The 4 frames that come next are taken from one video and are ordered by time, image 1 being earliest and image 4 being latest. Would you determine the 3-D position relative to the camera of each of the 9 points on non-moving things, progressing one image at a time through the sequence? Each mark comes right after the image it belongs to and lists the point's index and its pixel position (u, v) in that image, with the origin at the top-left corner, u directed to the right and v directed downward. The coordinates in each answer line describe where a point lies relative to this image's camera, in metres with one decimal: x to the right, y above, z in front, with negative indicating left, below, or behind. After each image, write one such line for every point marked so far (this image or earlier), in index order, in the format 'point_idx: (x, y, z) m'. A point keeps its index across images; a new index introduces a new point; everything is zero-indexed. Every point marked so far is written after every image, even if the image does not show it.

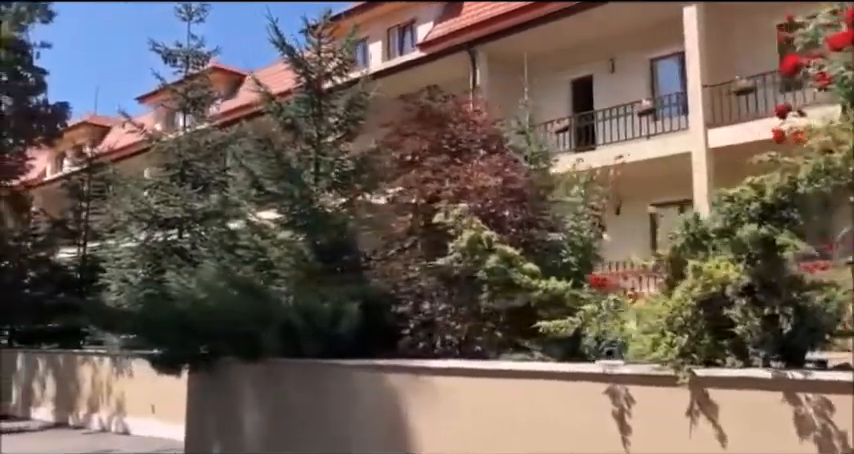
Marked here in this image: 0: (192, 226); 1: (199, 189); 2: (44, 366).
0: (-4.8, 0.0, +15.7) m
1: (-4.6, +0.8, +15.8) m
2: (-8.4, -3.0, +16.6) m
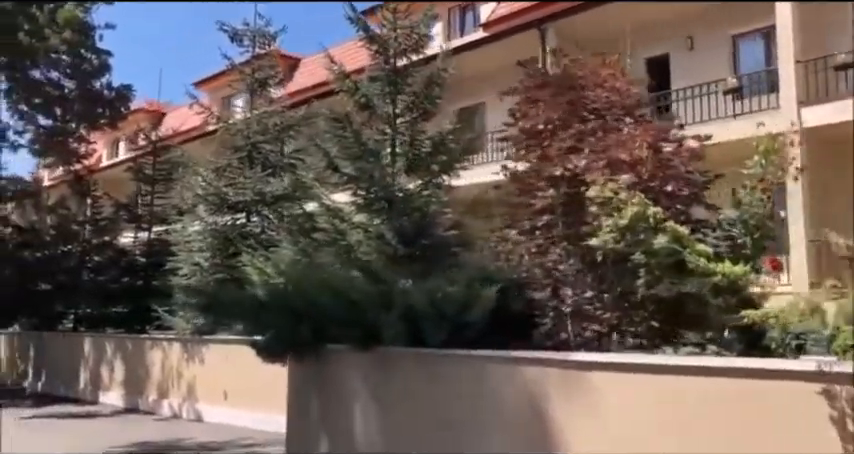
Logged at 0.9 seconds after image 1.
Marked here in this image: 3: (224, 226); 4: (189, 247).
0: (-3.3, +0.3, +15.3) m
1: (-3.1, +1.2, +15.4) m
2: (-6.8, -2.7, +16.5) m
3: (-4.0, 0.0, +15.1) m
4: (-4.7, -0.4, +15.2) m
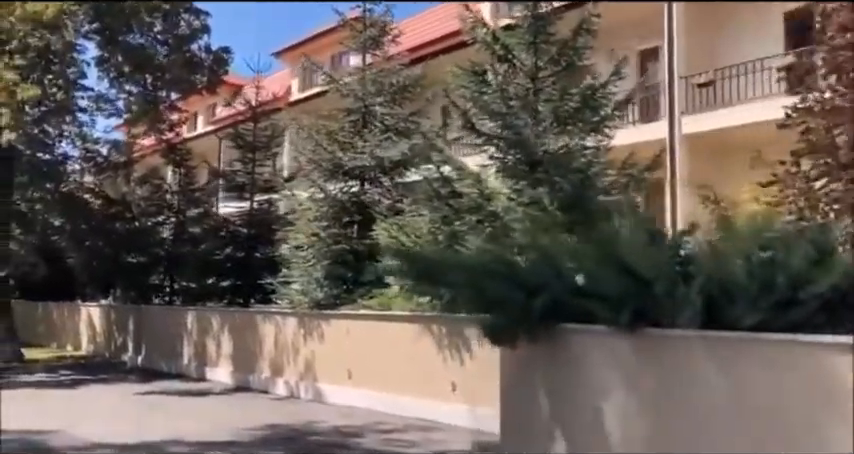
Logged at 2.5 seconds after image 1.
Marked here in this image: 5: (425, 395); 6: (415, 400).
0: (-0.9, +0.9, +14.2) m
1: (-0.7, +1.8, +14.3) m
2: (-4.3, -2.0, +15.8) m
3: (-1.6, +0.6, +14.1) m
4: (-2.3, +0.2, +14.2) m
5: (-0.1, -2.4, +10.9) m
6: (-0.2, -2.5, +11.0) m
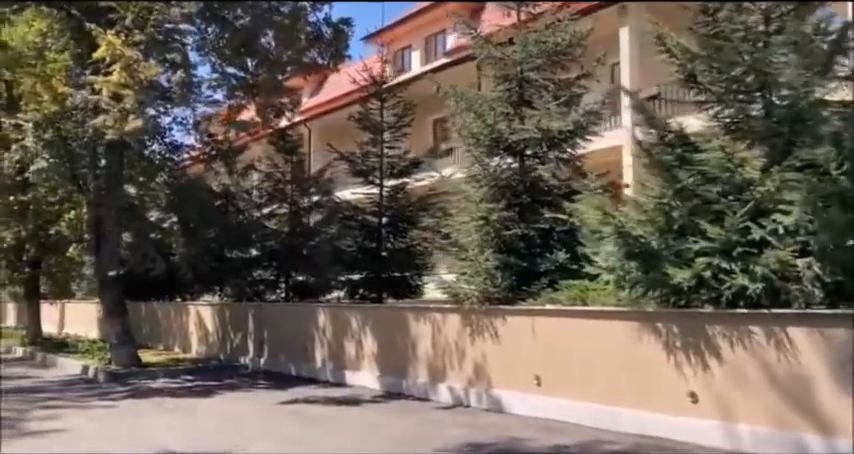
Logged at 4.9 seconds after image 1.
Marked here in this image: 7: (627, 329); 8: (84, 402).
0: (+2.0, +1.2, +12.4) m
1: (+2.2, +2.1, +12.4) m
2: (-1.3, -1.8, +14.2) m
3: (+1.2, +0.9, +12.3) m
4: (+0.6, +0.4, +12.5) m
5: (+2.6, -2.1, +9.0) m
6: (+2.5, -2.2, +9.1) m
7: (+2.5, -1.3, +9.3) m
8: (-5.8, -2.9, +12.8) m
